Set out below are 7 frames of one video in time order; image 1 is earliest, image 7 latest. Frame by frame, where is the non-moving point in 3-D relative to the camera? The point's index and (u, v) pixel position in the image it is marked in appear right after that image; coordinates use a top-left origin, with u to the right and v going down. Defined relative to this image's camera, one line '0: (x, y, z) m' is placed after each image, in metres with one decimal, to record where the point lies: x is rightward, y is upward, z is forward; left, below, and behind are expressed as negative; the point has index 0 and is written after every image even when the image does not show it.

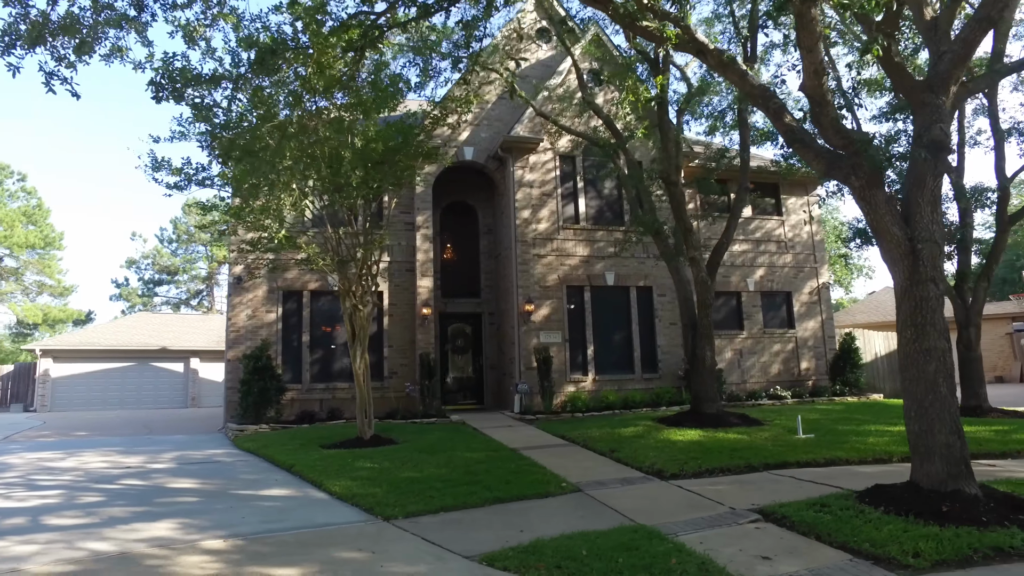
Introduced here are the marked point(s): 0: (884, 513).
0: (+3.1, -1.9, +5.4) m
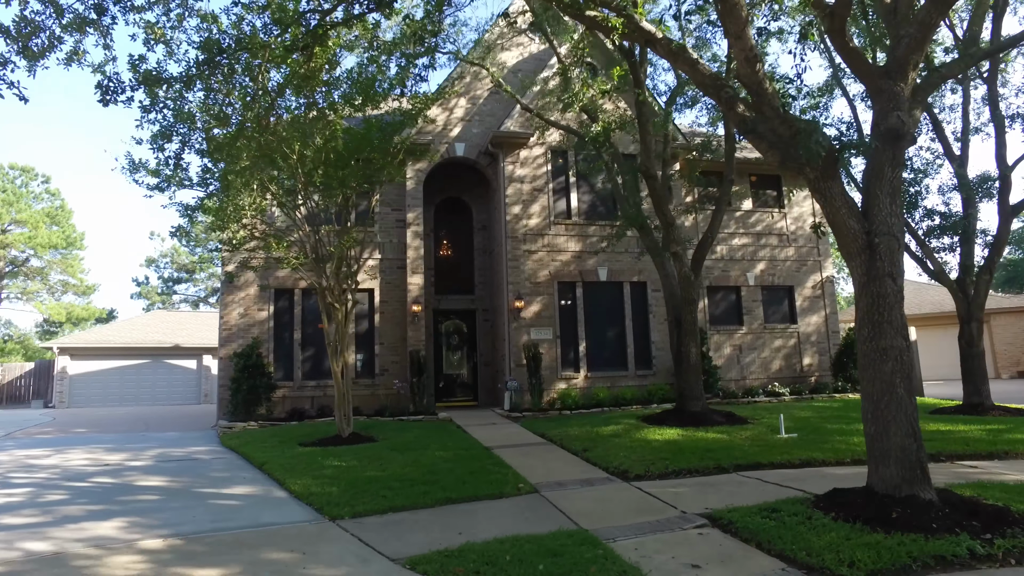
0: (+2.6, -1.9, +5.2) m
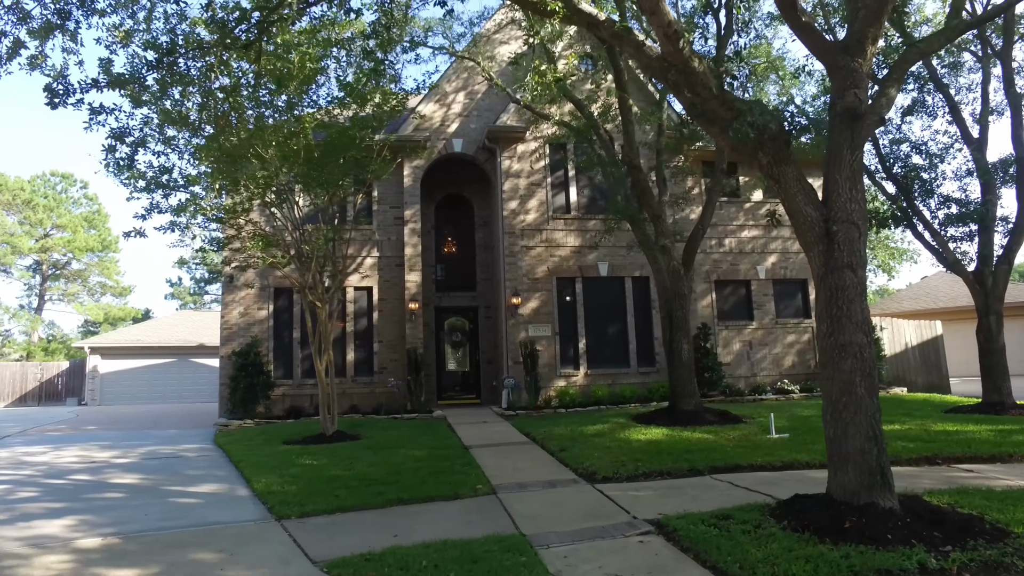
0: (+2.0, -1.8, +4.8) m
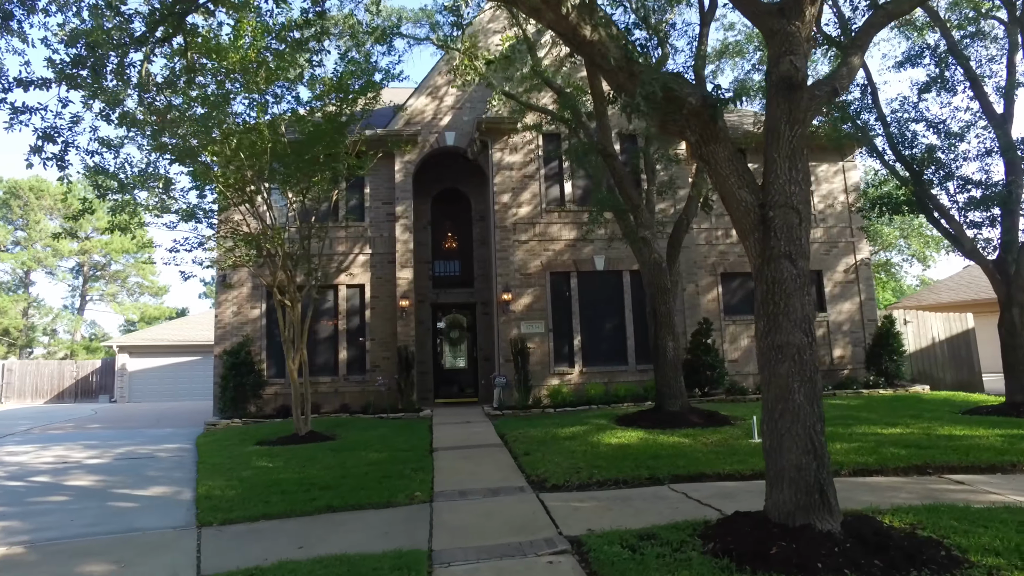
0: (+1.3, -1.8, +4.3) m
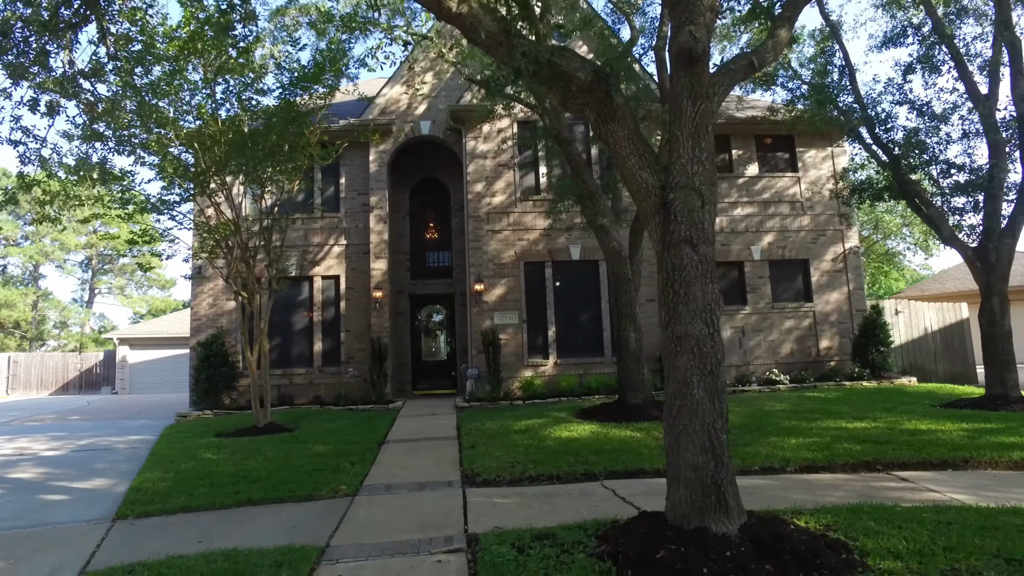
0: (+0.5, -1.7, +4.1) m
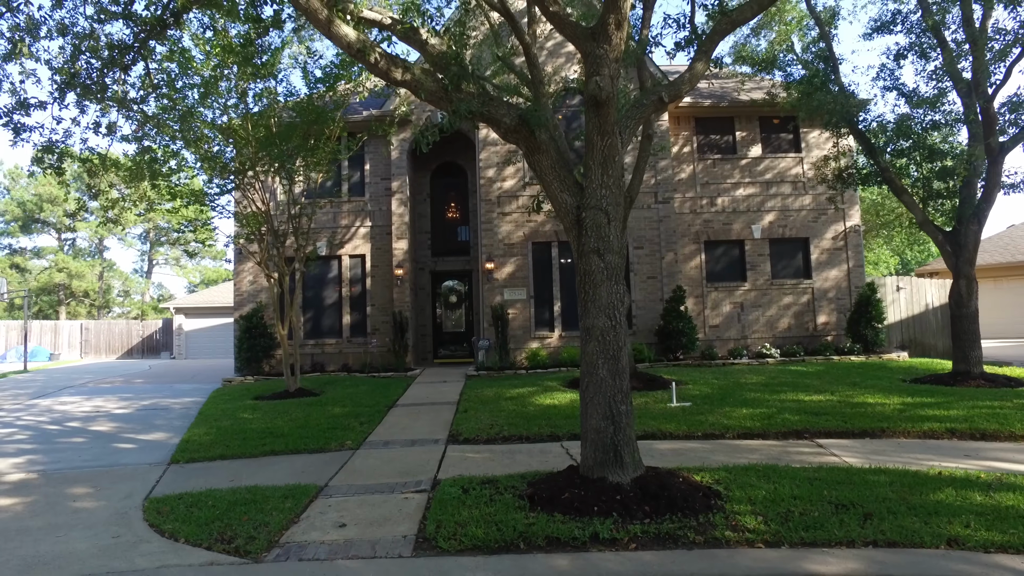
0: (+0.1, -1.7, +5.3) m
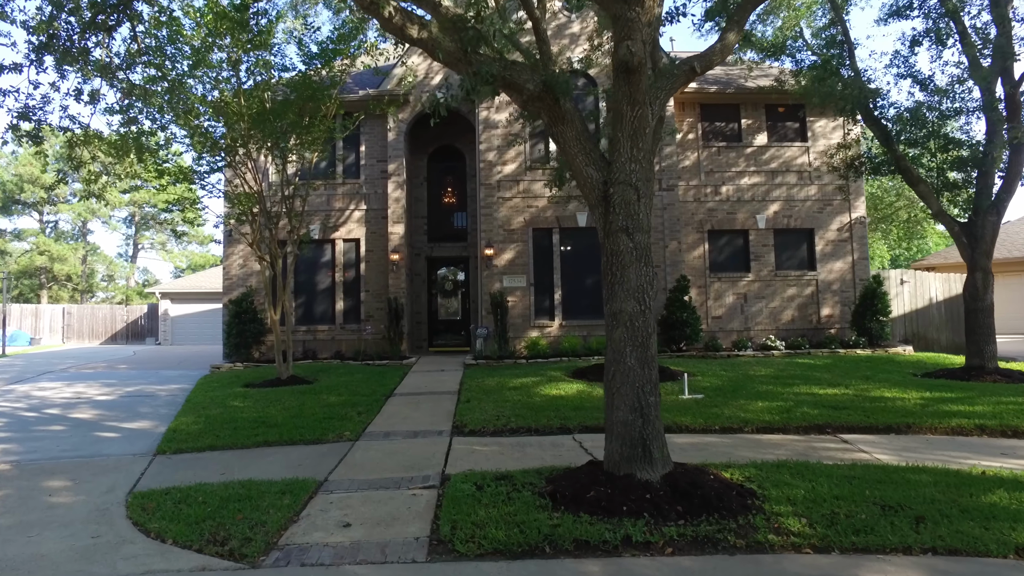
0: (+0.2, -1.6, +4.9) m
